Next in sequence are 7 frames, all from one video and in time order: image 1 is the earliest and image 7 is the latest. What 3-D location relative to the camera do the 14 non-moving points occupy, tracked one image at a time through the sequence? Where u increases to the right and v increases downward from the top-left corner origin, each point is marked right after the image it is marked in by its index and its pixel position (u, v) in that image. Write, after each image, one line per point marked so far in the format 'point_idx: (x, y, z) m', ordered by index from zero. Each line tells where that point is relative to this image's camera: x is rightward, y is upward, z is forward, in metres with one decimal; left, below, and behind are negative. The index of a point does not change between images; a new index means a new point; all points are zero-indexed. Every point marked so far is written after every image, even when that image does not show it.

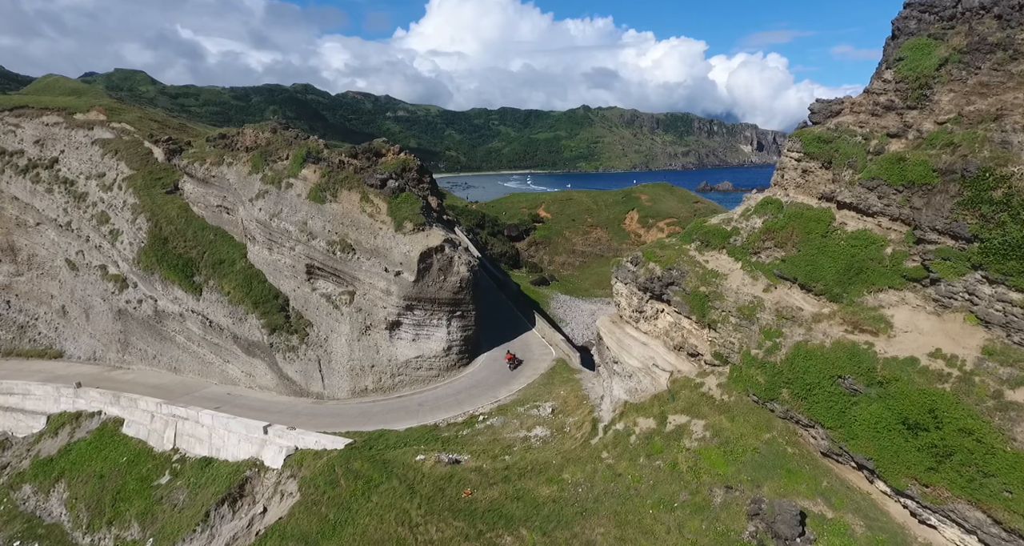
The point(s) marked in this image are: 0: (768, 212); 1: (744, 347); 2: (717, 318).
0: (+8.5, +2.0, +17.7) m
1: (+7.1, -2.3, +16.4) m
2: (+6.6, -1.5, +17.3) m
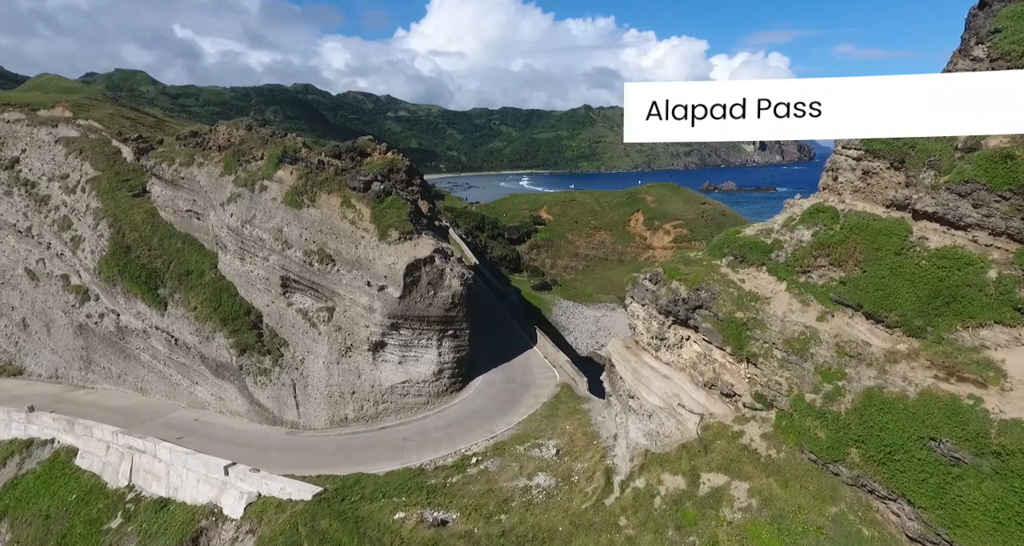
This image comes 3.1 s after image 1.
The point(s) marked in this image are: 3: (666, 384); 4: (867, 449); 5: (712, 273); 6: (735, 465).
0: (+8.4, +1.4, +14.6) m
1: (+7.0, -2.9, +13.3) m
2: (+6.6, -2.1, +14.2) m
3: (+4.8, -3.5, +16.6) m
4: (+7.5, -3.7, +11.3) m
5: (+6.0, 0.0, +16.0) m
6: (+5.6, -4.8, +13.3) m
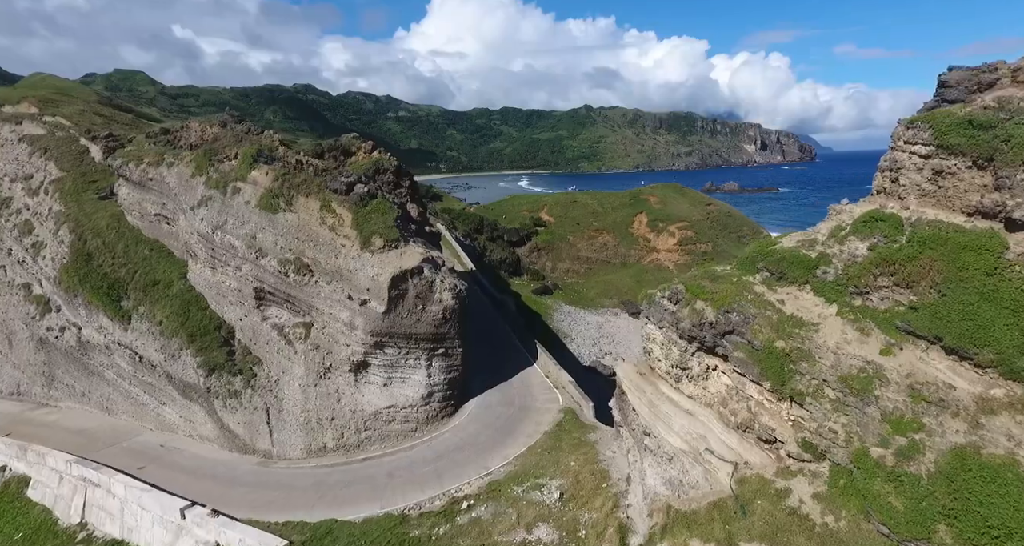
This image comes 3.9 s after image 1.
0: (+8.3, +0.9, +12.1) m
1: (+6.9, -3.4, +10.8) m
2: (+6.4, -2.6, +11.7) m
3: (+4.7, -3.9, +14.1) m
4: (+7.4, -4.2, +8.8) m
5: (+5.9, -0.5, +13.5) m
6: (+5.4, -5.3, +10.8) m
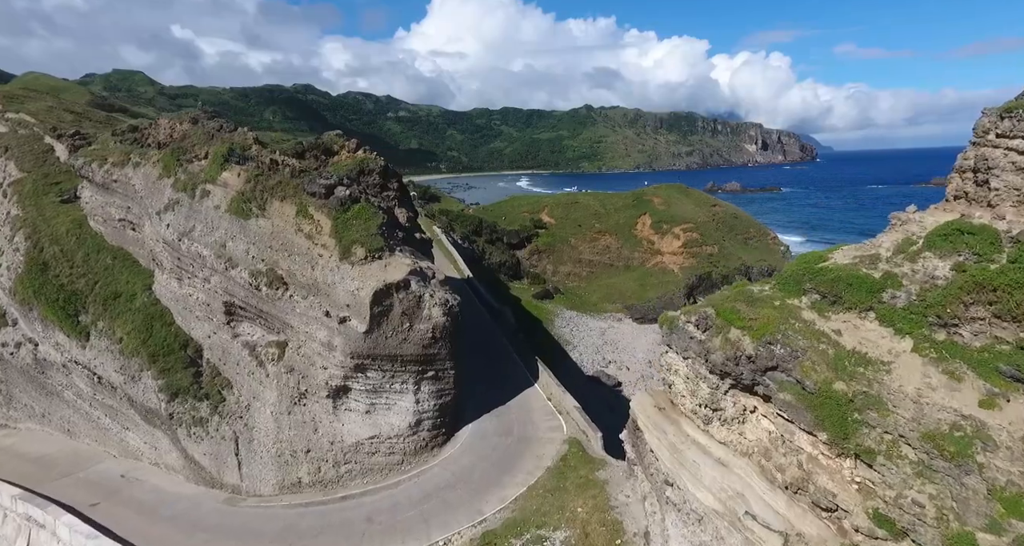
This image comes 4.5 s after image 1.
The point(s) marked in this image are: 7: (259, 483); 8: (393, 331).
0: (+8.2, +0.4, +9.7) m
1: (+6.9, -3.9, +8.4) m
2: (+6.4, -3.0, +9.3) m
3: (+4.6, -4.4, +11.7) m
4: (+7.3, -4.7, +6.4) m
5: (+5.8, -1.0, +11.1) m
6: (+5.4, -5.7, +8.4) m
7: (-9.2, -7.6, +19.5) m
8: (-4.2, -2.1, +19.0) m
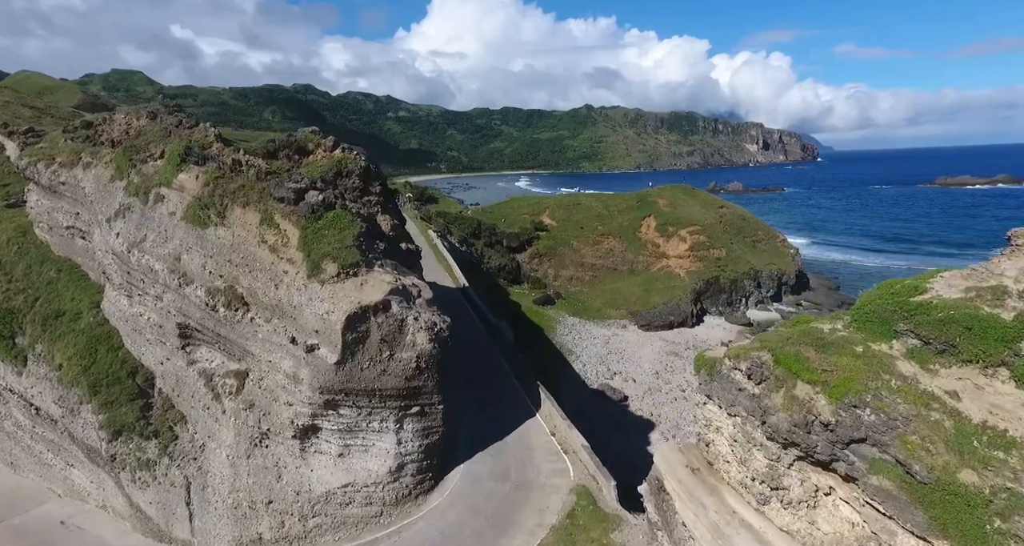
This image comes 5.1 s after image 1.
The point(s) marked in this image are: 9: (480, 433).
0: (+8.1, -0.1, +6.8) m
1: (+6.8, -4.5, +5.5) m
2: (+6.3, -3.6, +6.4) m
3: (+4.5, -5.0, +8.8) m
4: (+7.3, -5.3, +3.6) m
5: (+5.7, -1.6, +8.2) m
6: (+5.3, -6.3, +5.5) m
7: (-9.3, -8.2, +16.6) m
8: (-4.3, -2.7, +16.2) m
9: (-1.2, -6.0, +19.9) m
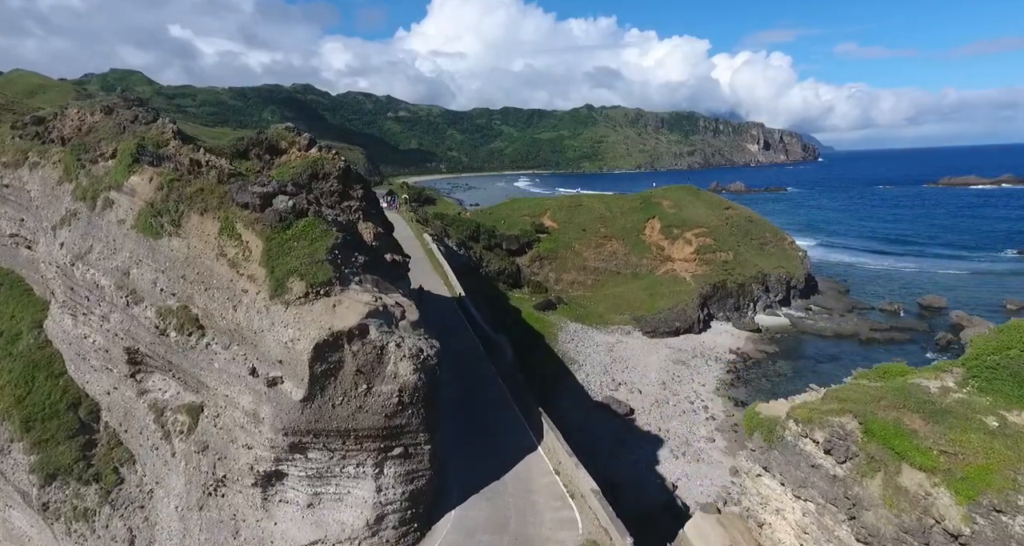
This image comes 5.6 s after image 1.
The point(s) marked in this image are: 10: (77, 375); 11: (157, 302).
0: (+8.1, -0.6, +4.3) m
1: (+6.7, -5.0, +3.0) m
2: (+6.3, -4.1, +4.0) m
3: (+4.5, -5.5, +6.4) m
4: (+7.2, -5.8, +1.1) m
5: (+5.7, -2.1, +5.8) m
6: (+5.3, -6.8, +3.1) m
7: (-9.3, -8.7, +14.1) m
8: (-4.3, -3.2, +13.7) m
9: (-1.2, -6.5, +17.5) m
10: (-13.8, -3.2, +17.0) m
11: (-10.3, -0.8, +15.6) m
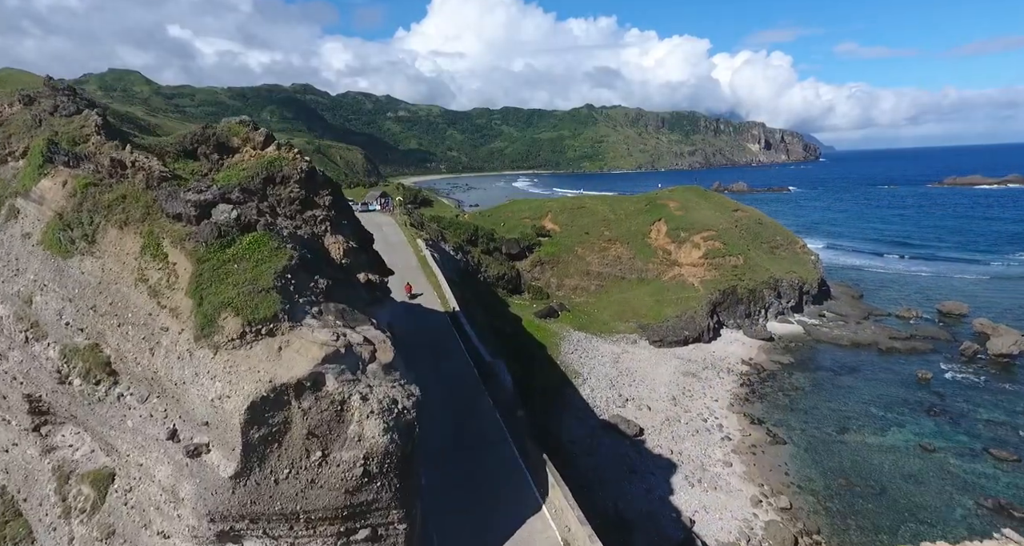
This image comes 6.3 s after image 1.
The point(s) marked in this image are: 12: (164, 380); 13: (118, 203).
0: (+8.0, -1.3, +1.1) m
1: (+6.7, -5.6, -0.2) m
2: (+6.2, -4.8, +0.7) m
3: (+4.5, -6.2, +3.1) m
4: (+7.2, -6.5, -2.1) m
5: (+5.6, -2.7, +2.5) m
6: (+5.2, -7.5, -0.2) m
7: (-9.3, -9.4, +10.9) m
8: (-4.4, -3.8, +10.5) m
9: (-1.3, -7.2, +14.2) m
10: (-13.8, -3.9, +13.7) m
11: (-10.4, -1.5, +12.3) m
12: (-7.2, -2.1, +11.1) m
13: (-9.6, +1.7, +13.1) m
